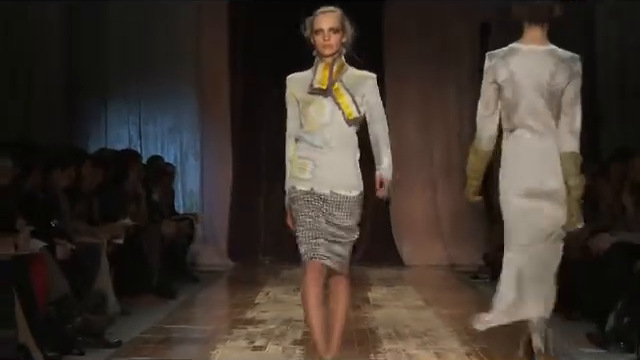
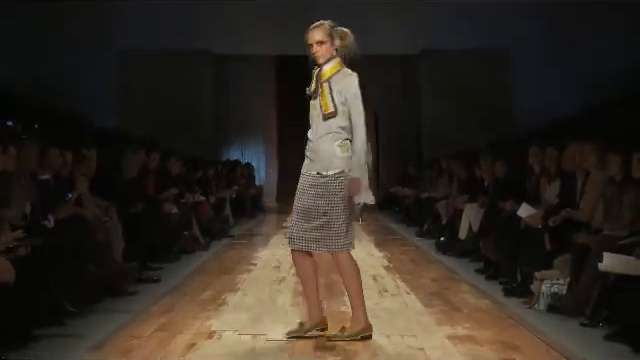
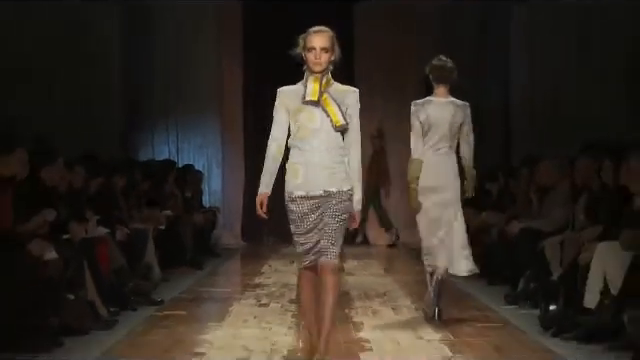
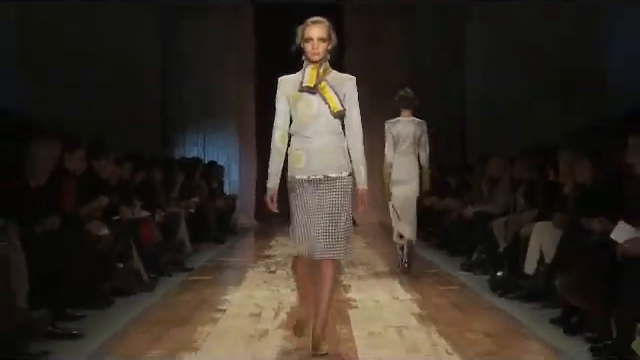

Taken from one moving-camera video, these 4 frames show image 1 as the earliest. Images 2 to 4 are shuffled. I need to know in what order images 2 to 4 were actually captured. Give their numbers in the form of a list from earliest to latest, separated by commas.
3, 4, 2
